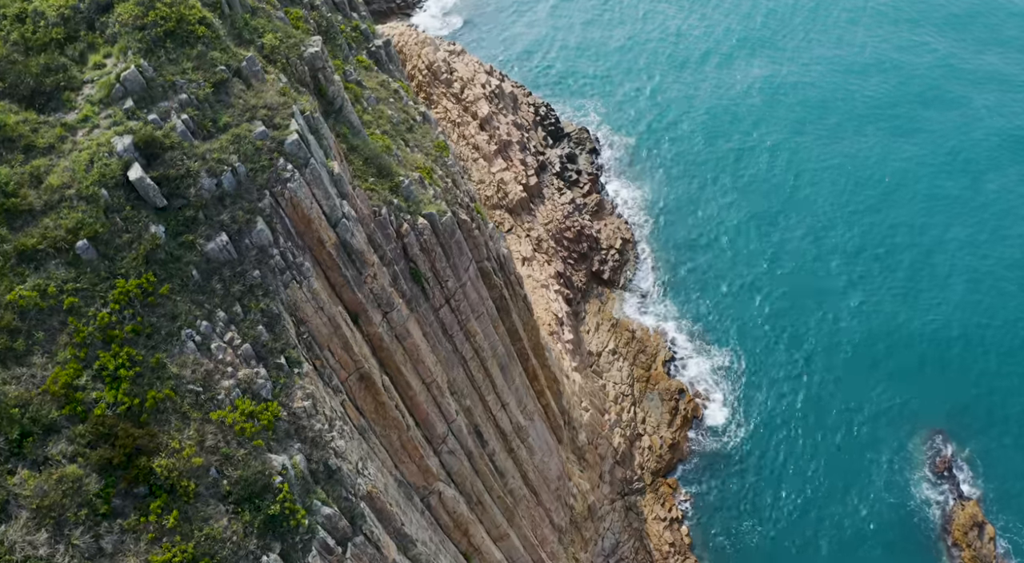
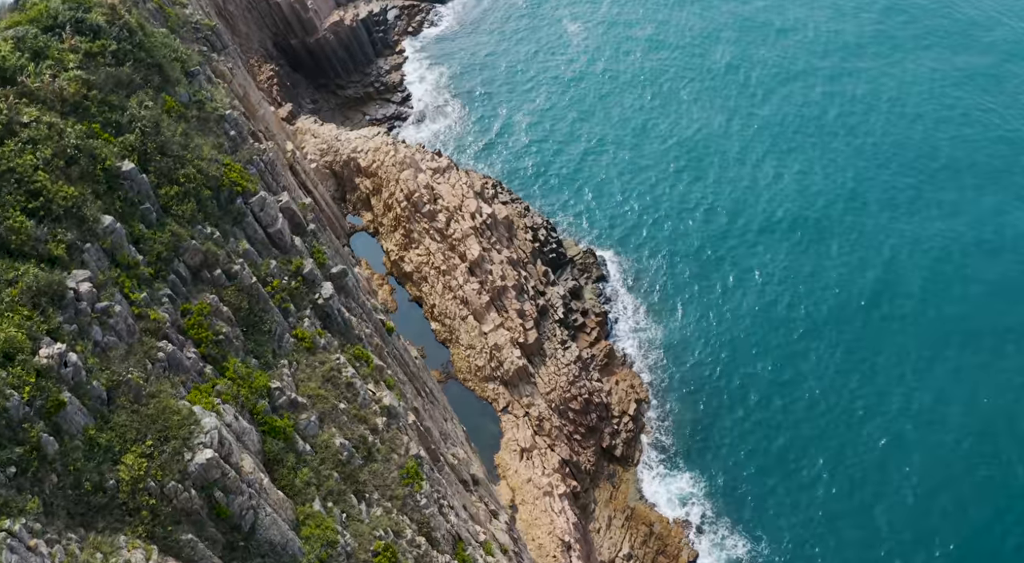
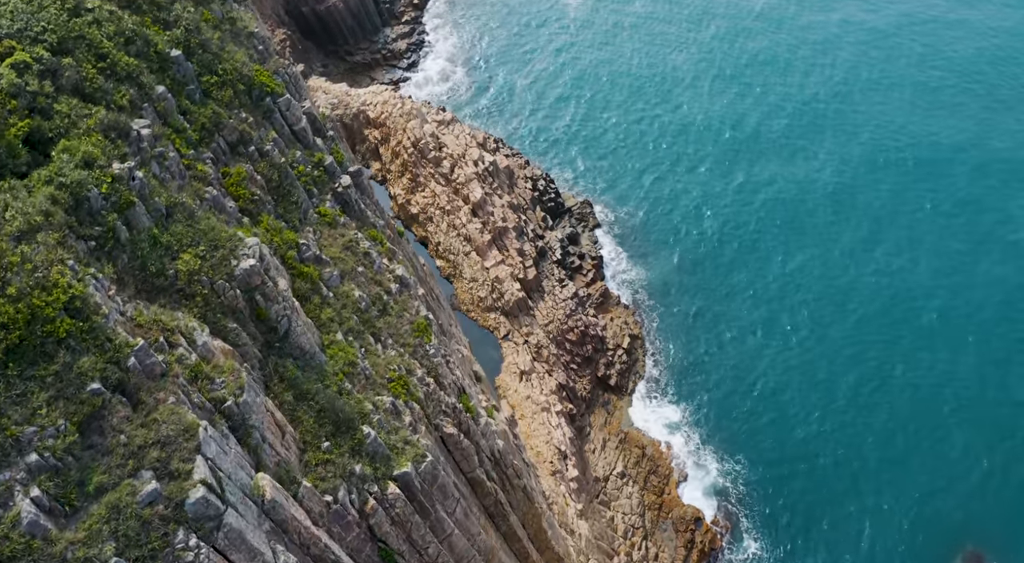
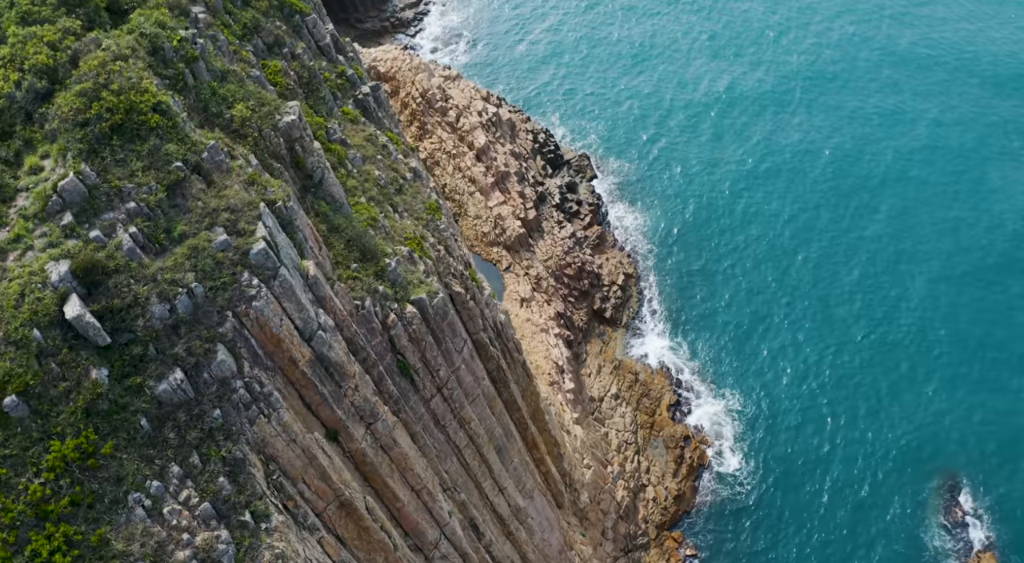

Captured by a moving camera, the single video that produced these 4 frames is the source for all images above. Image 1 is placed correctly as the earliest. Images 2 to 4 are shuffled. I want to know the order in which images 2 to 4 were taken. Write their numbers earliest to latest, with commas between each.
4, 3, 2
